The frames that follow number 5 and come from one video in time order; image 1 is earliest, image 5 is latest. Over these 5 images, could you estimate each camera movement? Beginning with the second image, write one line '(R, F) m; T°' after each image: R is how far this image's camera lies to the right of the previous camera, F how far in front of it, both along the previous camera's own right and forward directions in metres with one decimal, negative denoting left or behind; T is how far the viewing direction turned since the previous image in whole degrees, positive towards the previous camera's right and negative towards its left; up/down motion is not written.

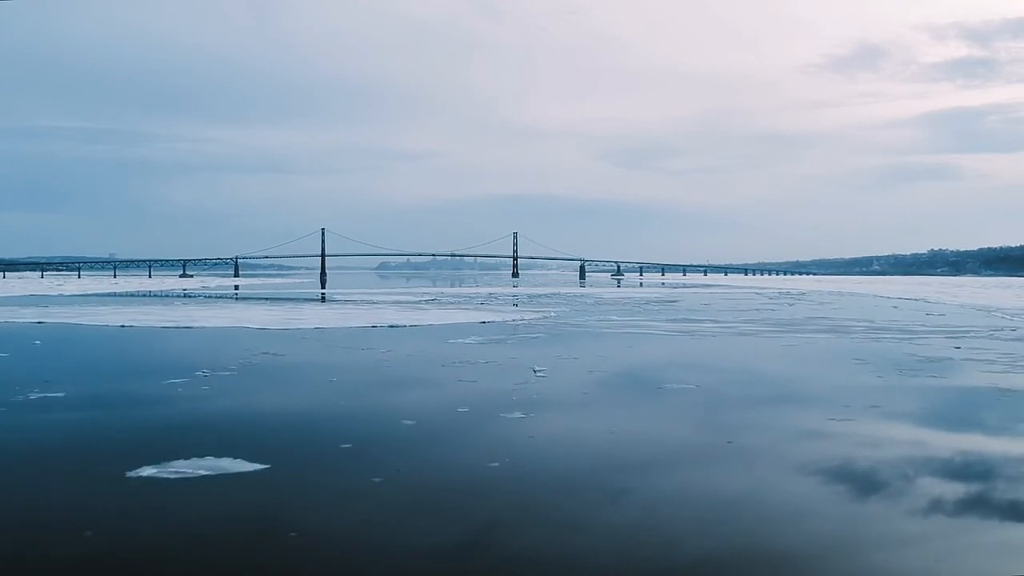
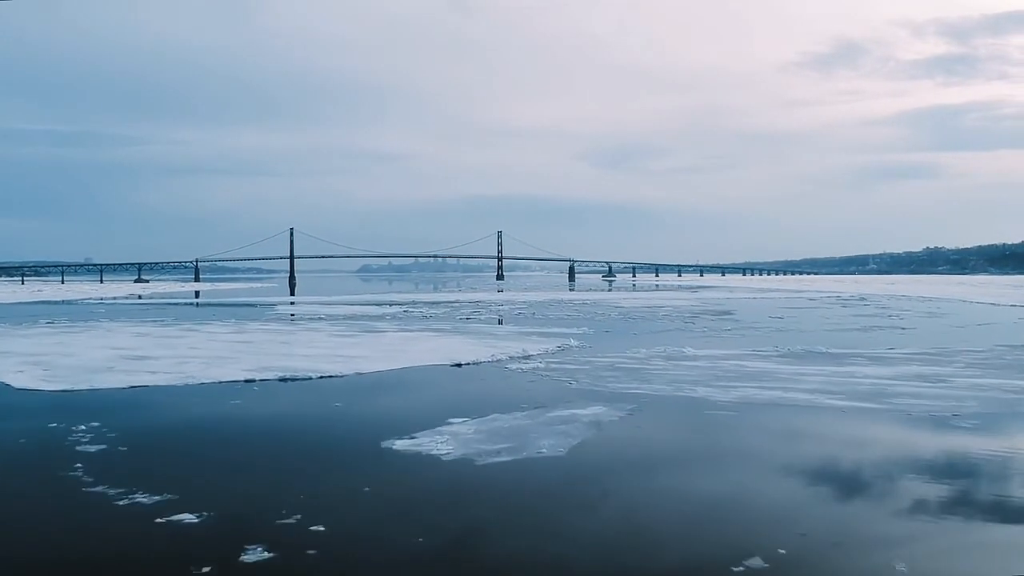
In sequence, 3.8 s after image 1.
(0.0, +2.2) m; +1°
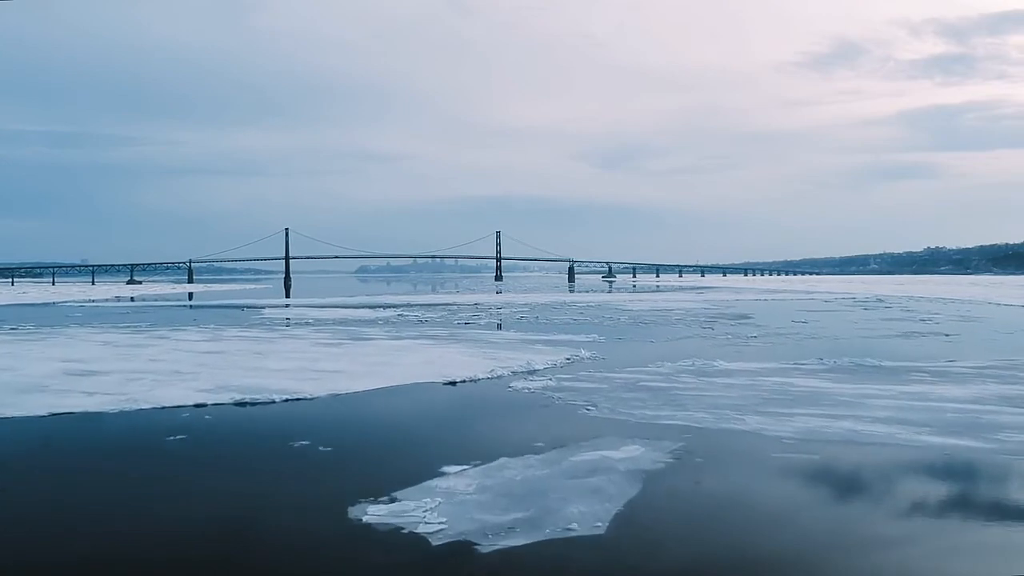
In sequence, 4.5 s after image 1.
(0.0, +0.5) m; 0°
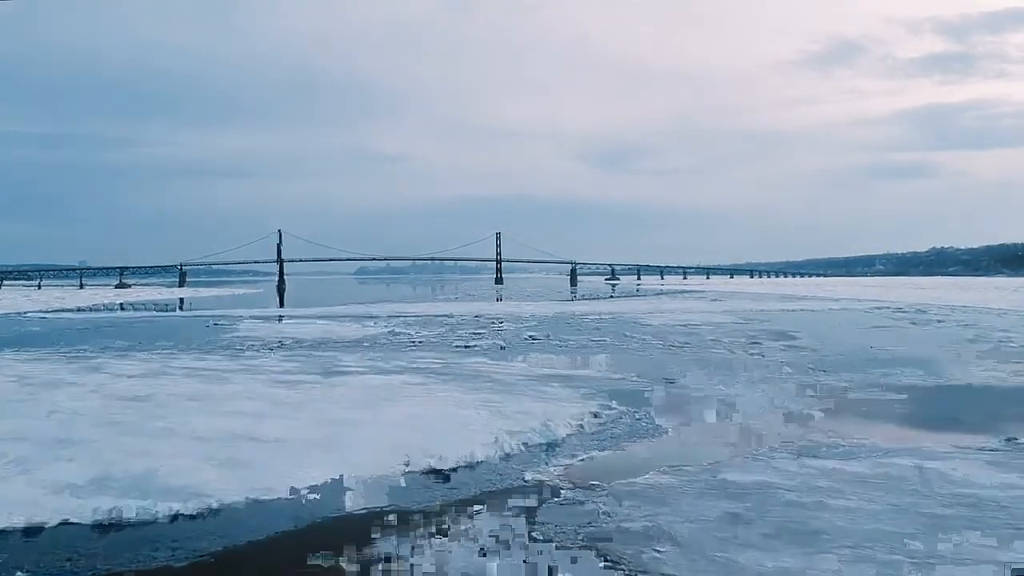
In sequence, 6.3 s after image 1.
(0.0, +1.0) m; 0°
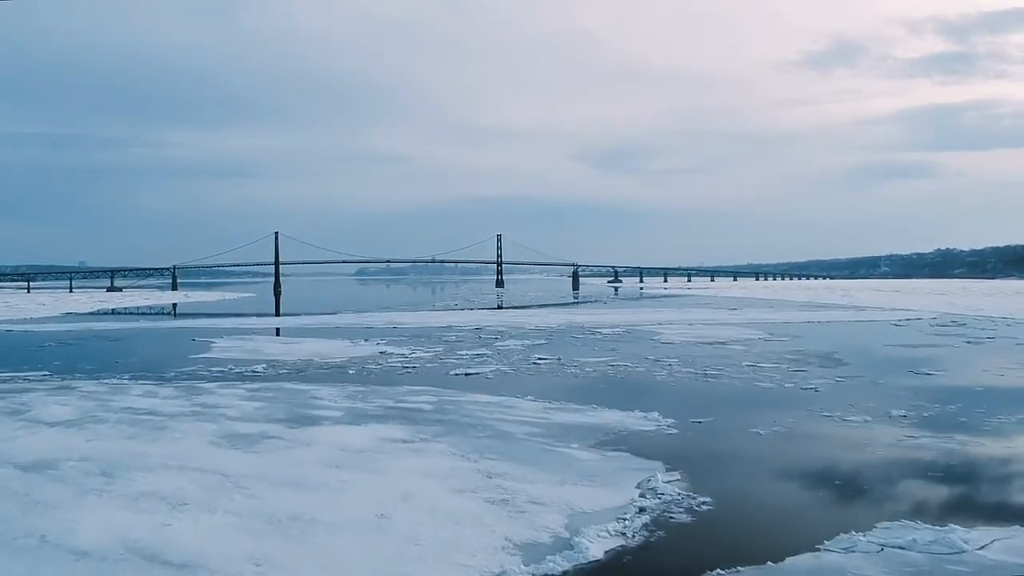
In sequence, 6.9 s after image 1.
(0.0, +0.8) m; 0°
